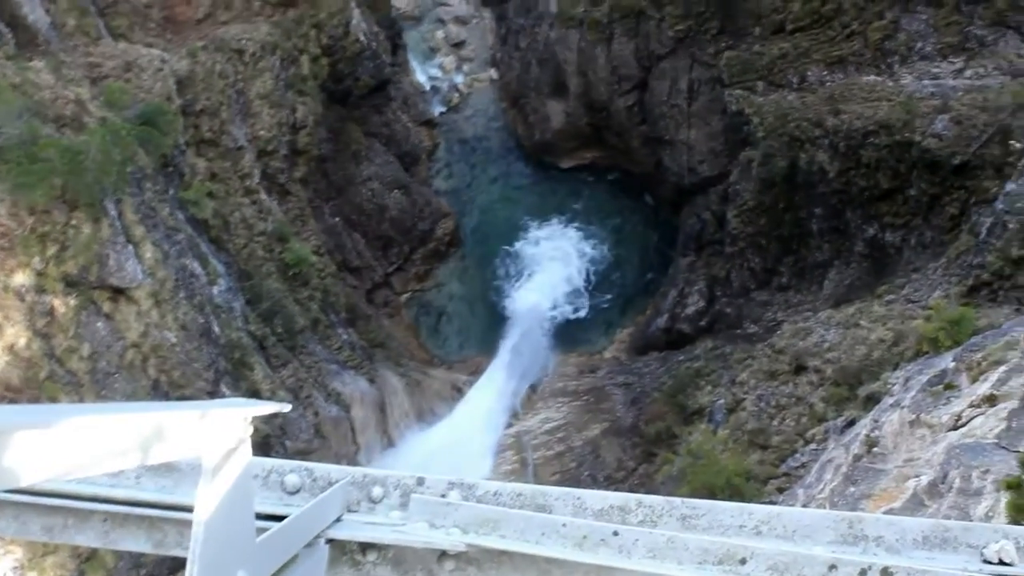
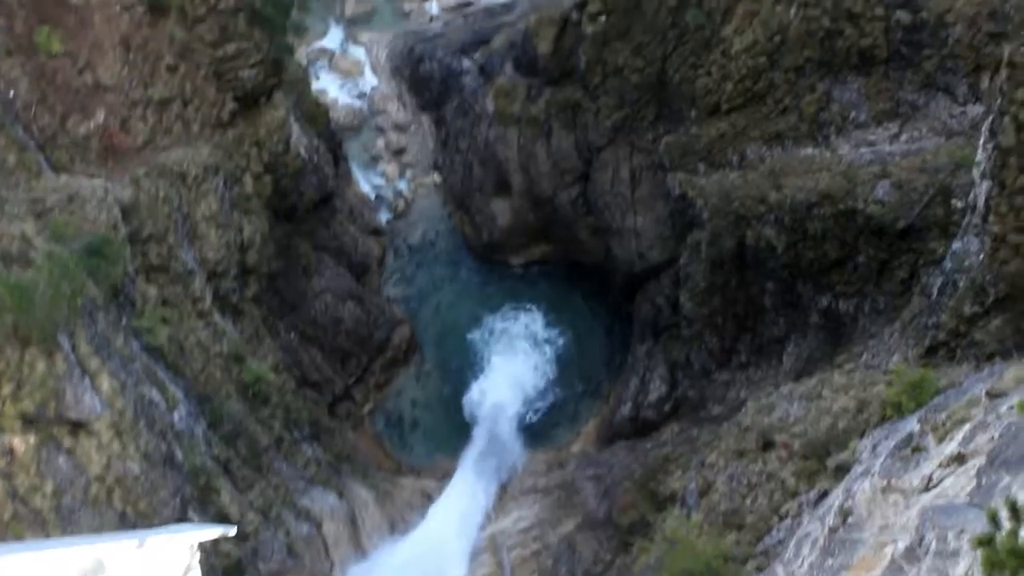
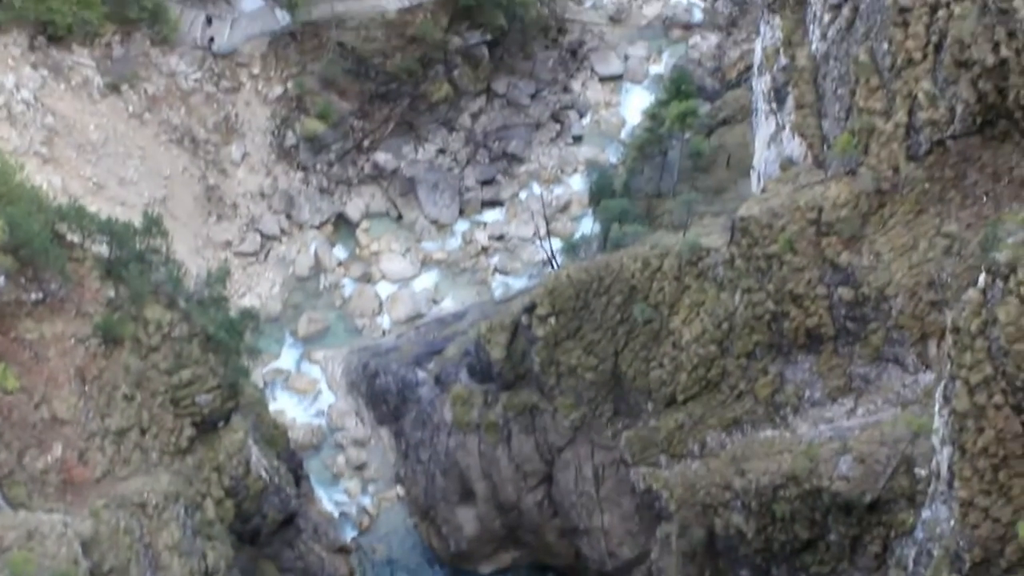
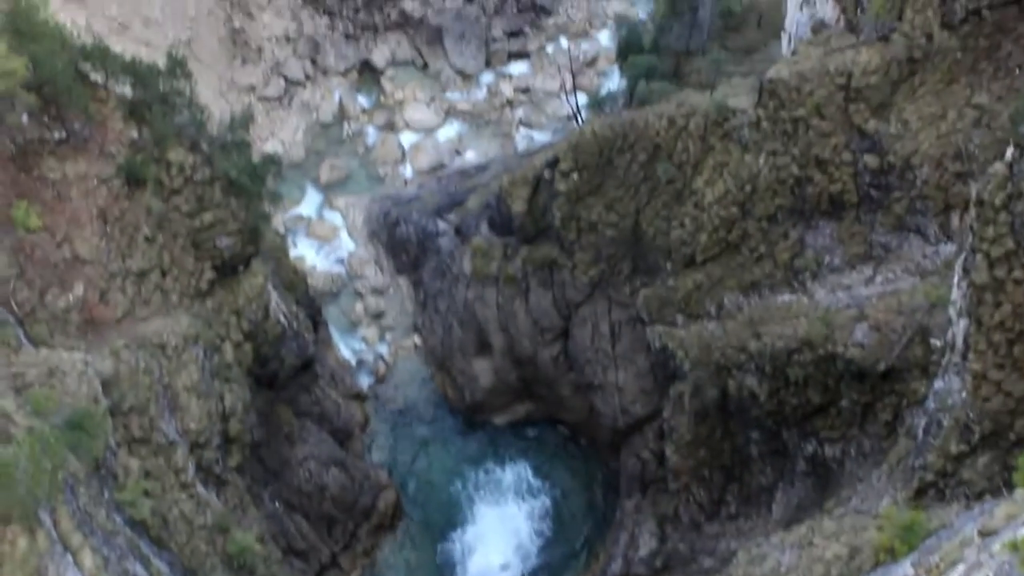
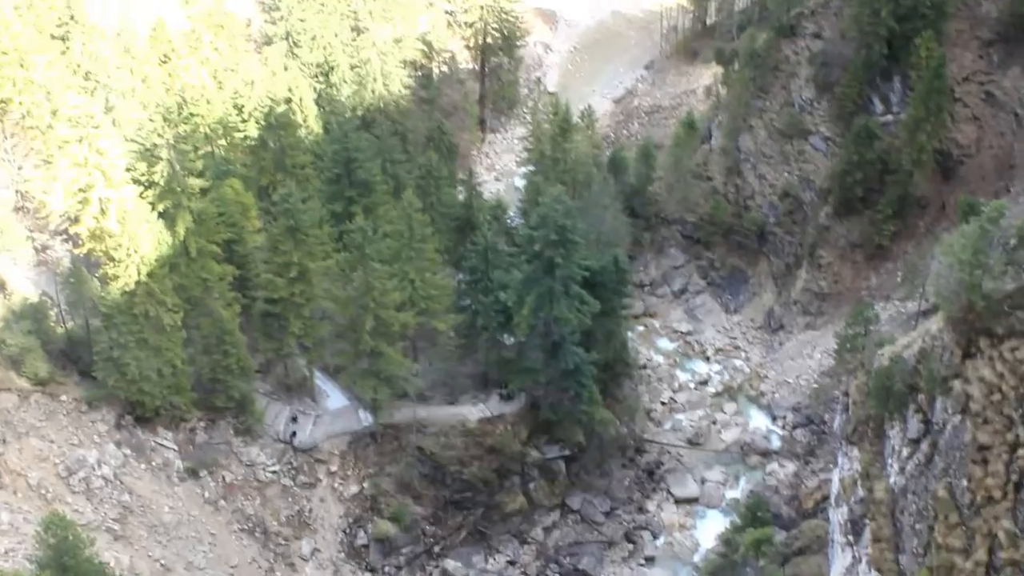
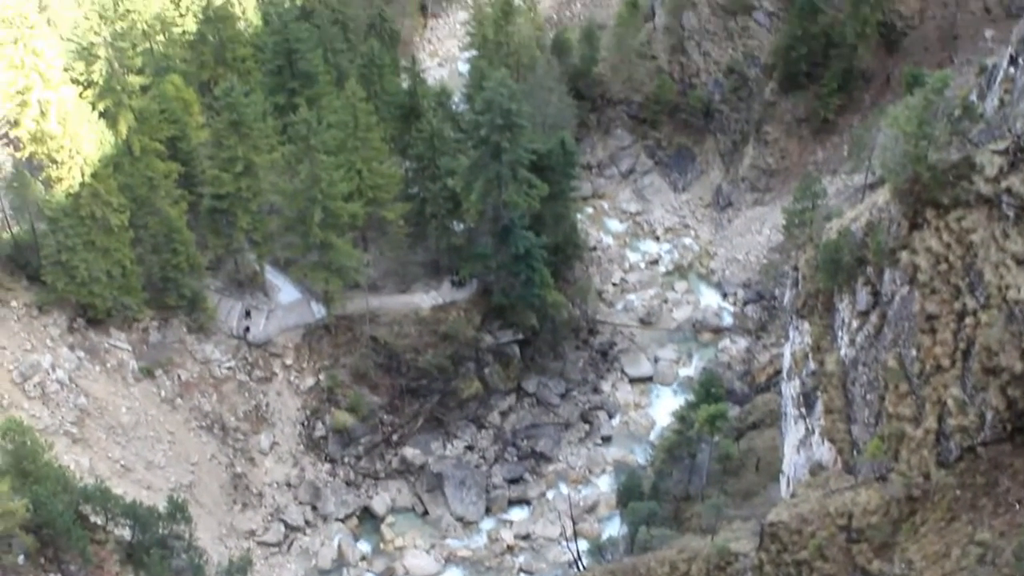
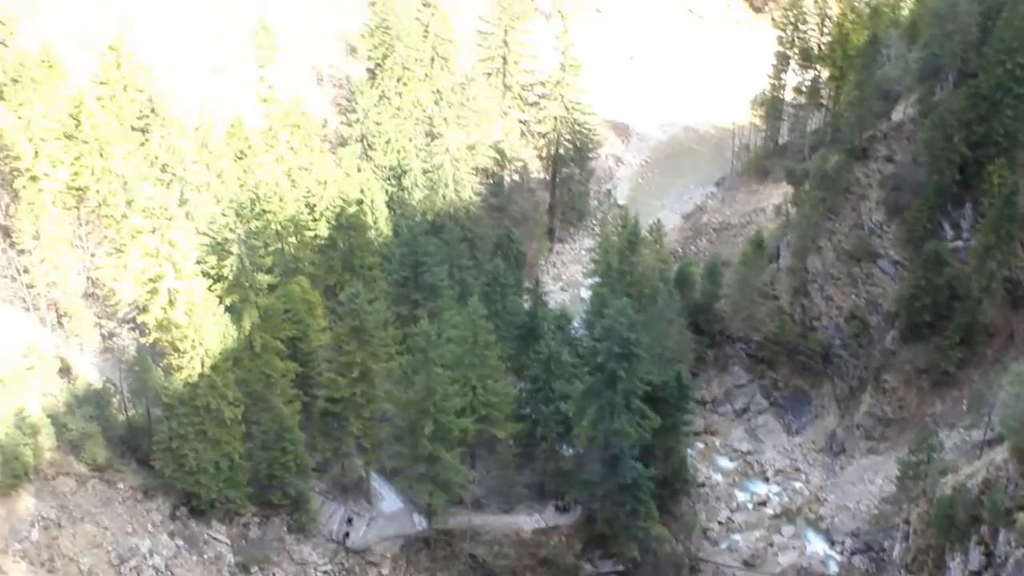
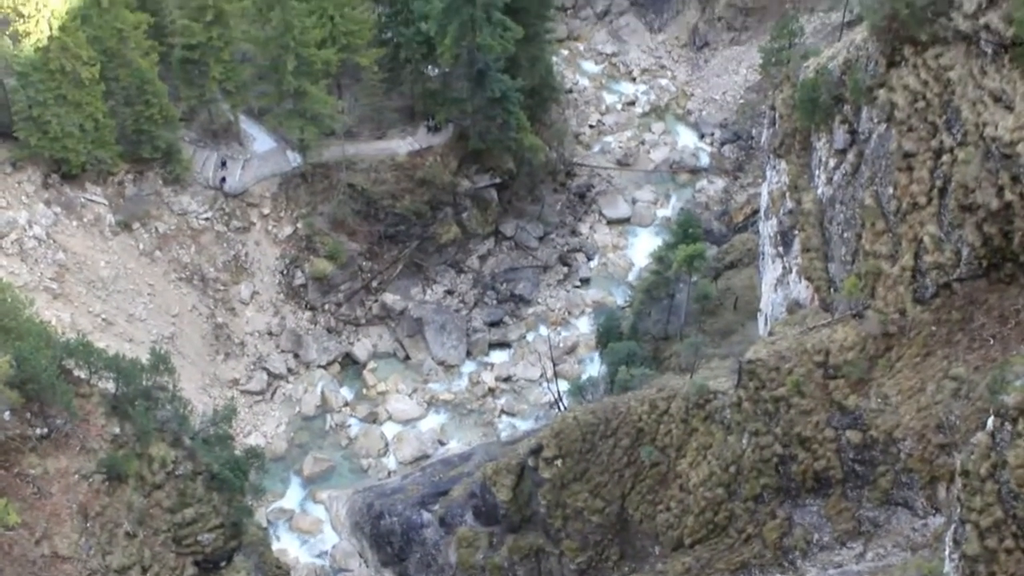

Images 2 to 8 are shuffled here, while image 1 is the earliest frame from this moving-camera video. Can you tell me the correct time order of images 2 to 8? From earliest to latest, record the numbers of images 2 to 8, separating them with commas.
2, 4, 3, 8, 6, 5, 7
